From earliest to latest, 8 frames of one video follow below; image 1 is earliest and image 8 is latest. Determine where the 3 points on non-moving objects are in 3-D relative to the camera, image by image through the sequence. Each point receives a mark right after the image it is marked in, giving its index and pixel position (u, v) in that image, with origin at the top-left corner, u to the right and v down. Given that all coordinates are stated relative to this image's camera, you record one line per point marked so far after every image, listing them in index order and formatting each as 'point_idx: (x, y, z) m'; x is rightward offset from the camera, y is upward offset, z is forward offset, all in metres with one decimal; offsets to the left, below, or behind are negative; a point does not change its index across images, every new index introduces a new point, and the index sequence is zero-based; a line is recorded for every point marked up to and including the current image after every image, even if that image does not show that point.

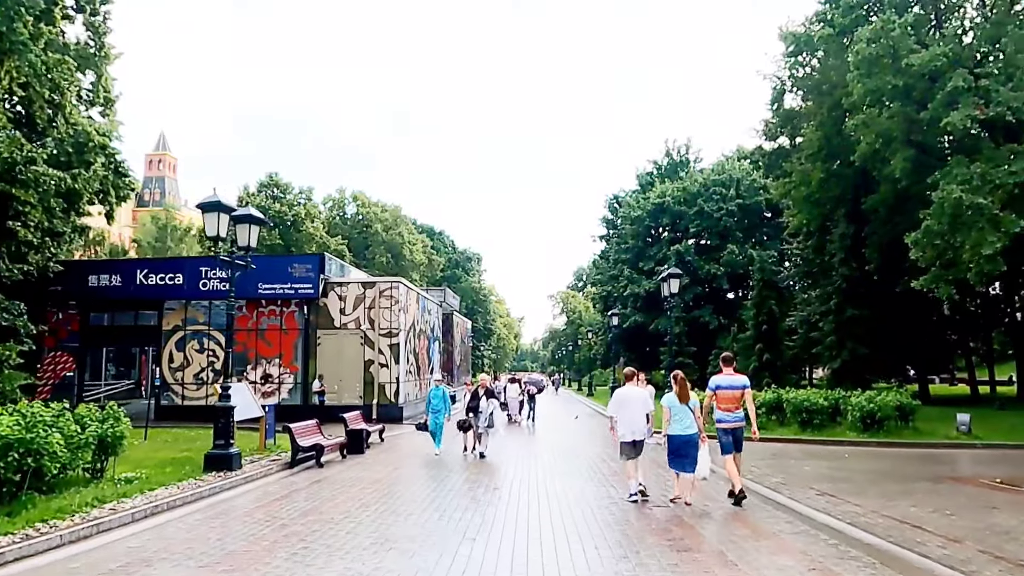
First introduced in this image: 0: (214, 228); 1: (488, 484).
0: (-5.1, +1.1, +13.9) m
1: (-0.3, -2.8, +11.2) m
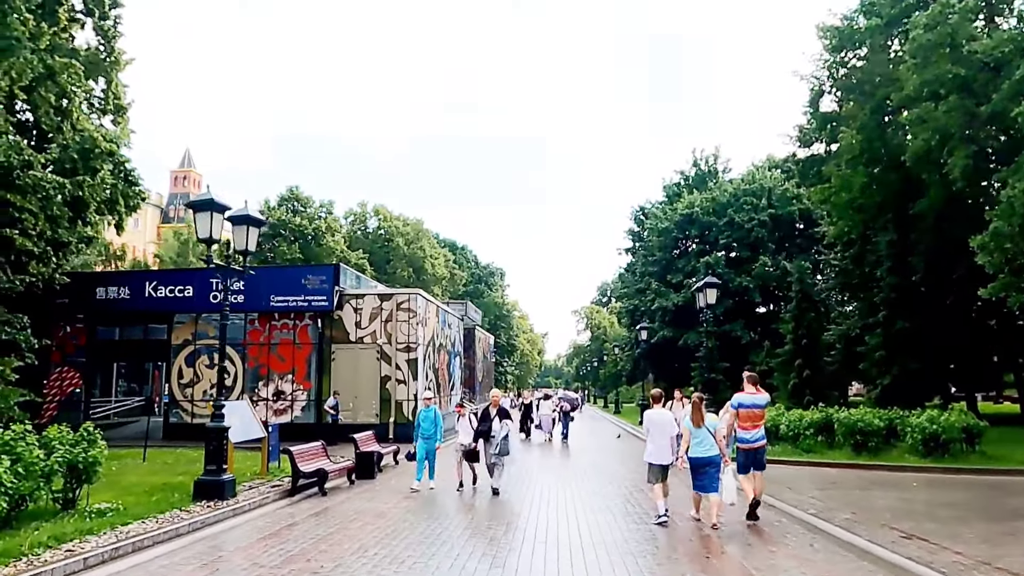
0: (-4.7, +0.9, +12.6) m
1: (0.0, -2.8, +9.7) m
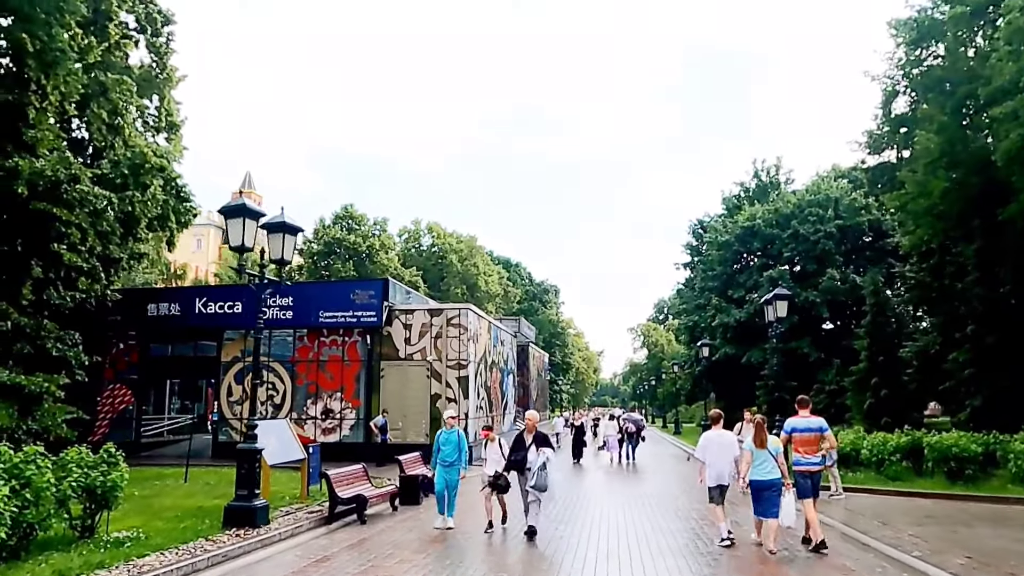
0: (-4.0, +0.8, +11.8) m
1: (+0.5, -2.9, +8.6) m
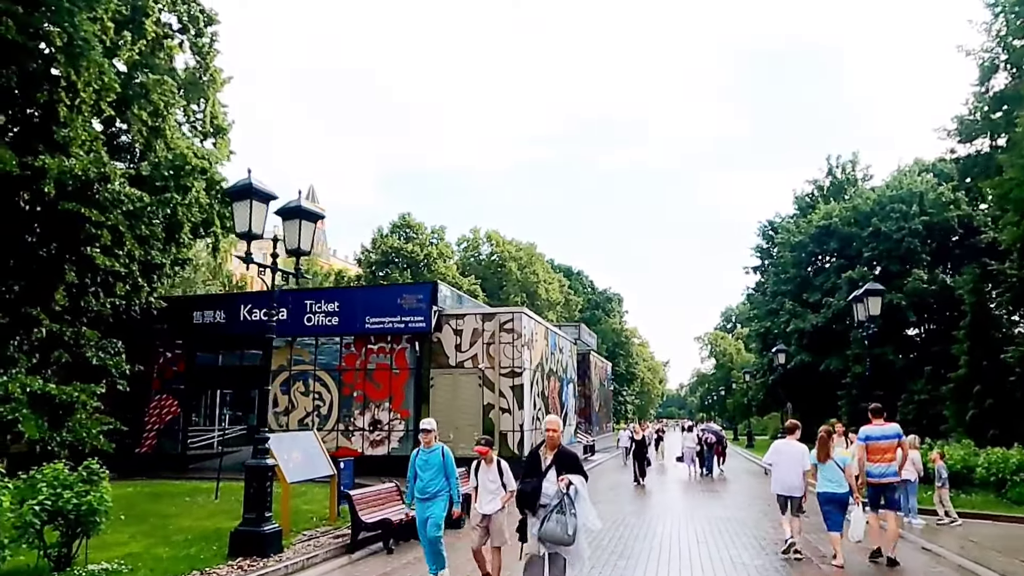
0: (-3.4, +0.8, +10.4) m
1: (+0.9, -2.7, +6.8) m
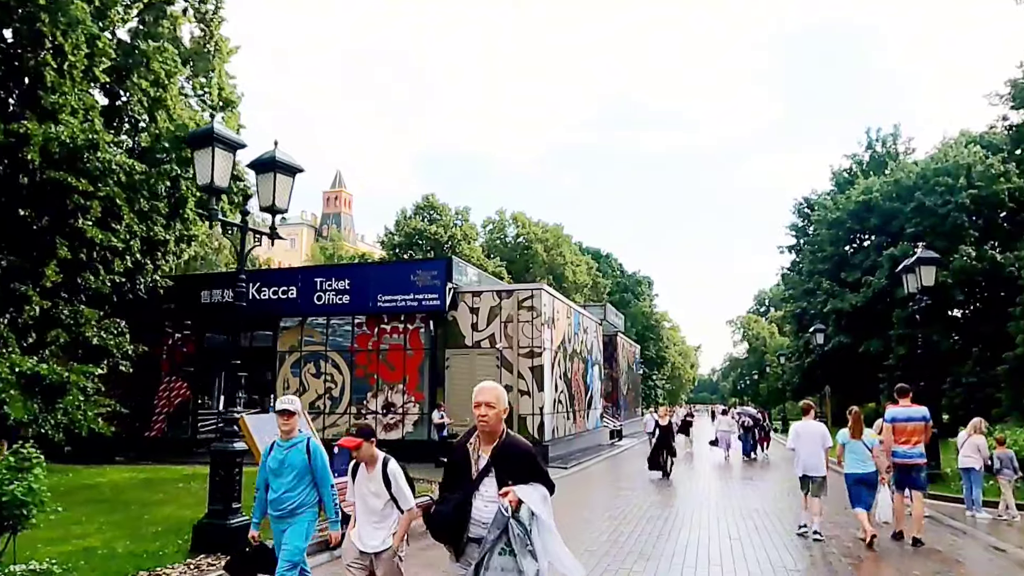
0: (-3.3, +1.3, +9.2) m
1: (+0.8, -2.3, +5.4) m
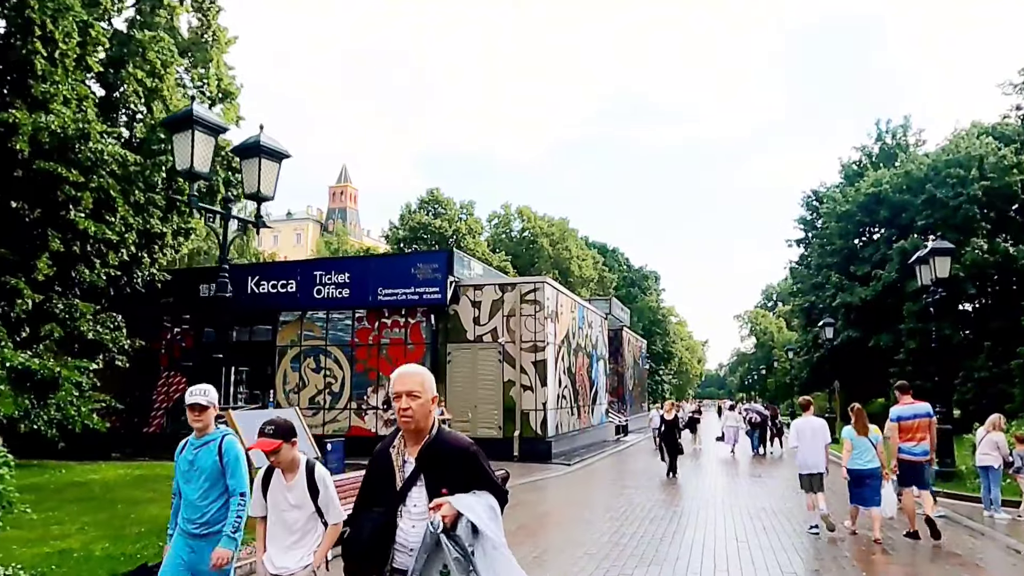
0: (-3.4, +1.4, +8.7) m
1: (+0.7, -2.2, +5.0) m
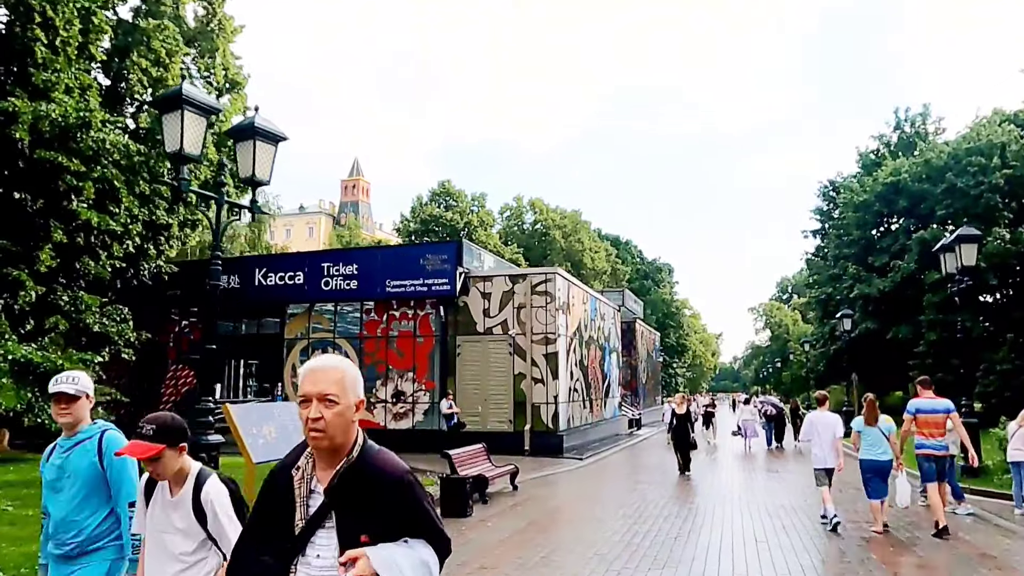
0: (-3.3, +1.5, +8.3) m
1: (+0.8, -2.1, +4.6) m
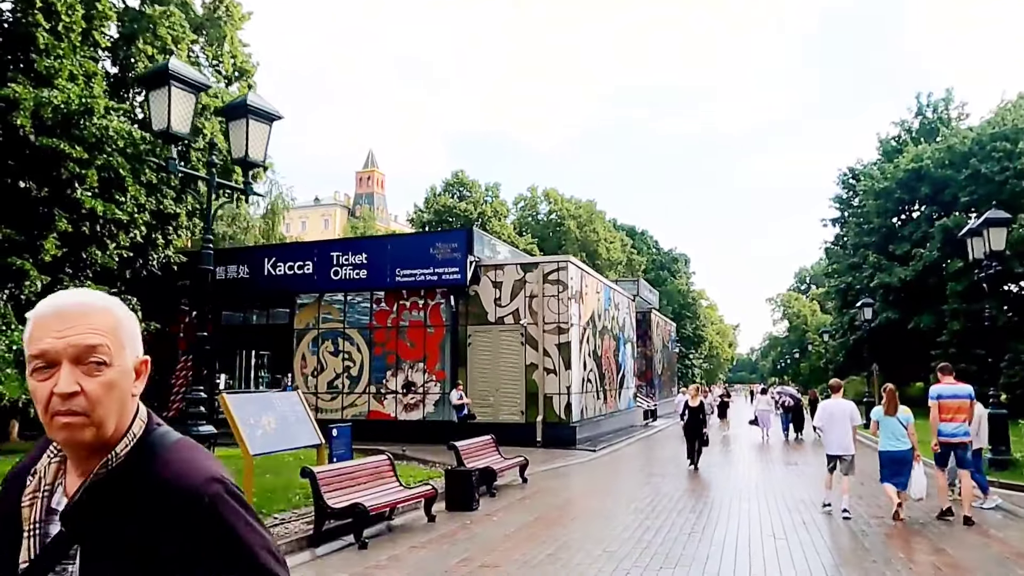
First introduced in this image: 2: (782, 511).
0: (-3.3, +1.7, +8.0) m
1: (+0.7, -2.0, +4.2) m
2: (+3.6, -2.9, +10.8) m
